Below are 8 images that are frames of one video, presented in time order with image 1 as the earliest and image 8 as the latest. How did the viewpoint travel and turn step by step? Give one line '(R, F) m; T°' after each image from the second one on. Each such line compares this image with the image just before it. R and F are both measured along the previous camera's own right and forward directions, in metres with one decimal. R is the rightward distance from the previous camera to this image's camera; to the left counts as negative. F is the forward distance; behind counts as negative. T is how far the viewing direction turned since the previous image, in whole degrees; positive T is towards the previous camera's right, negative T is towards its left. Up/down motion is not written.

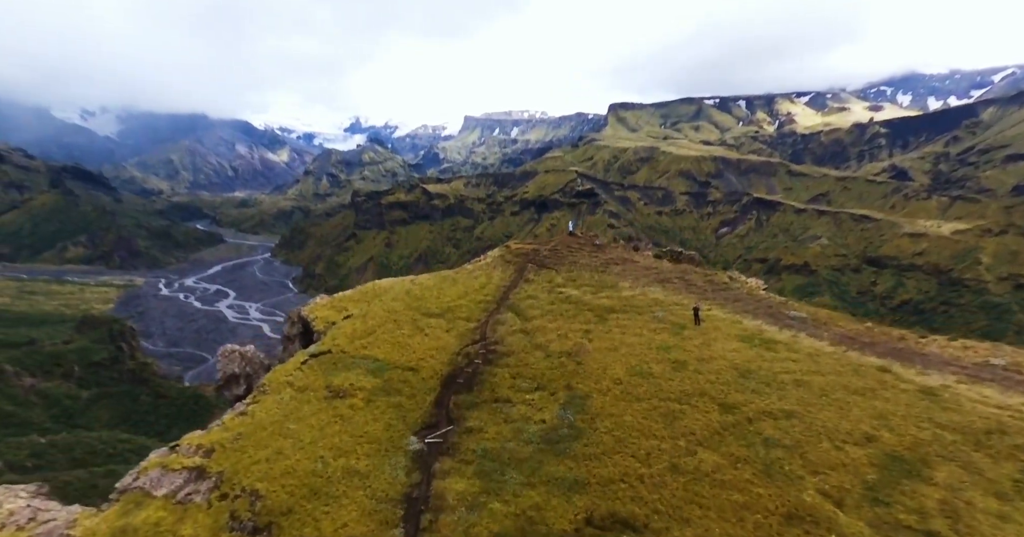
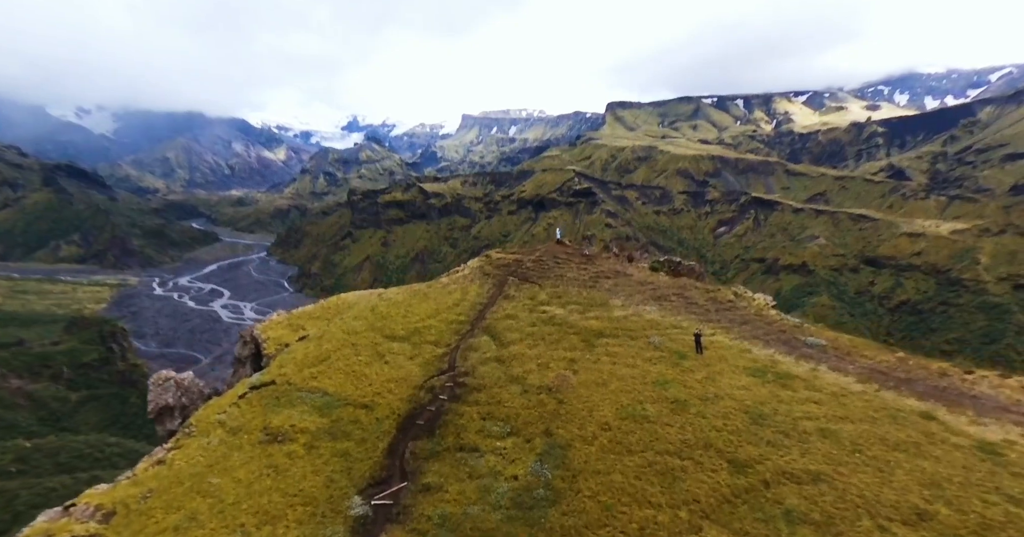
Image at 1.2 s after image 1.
(+0.7, +2.1) m; 0°
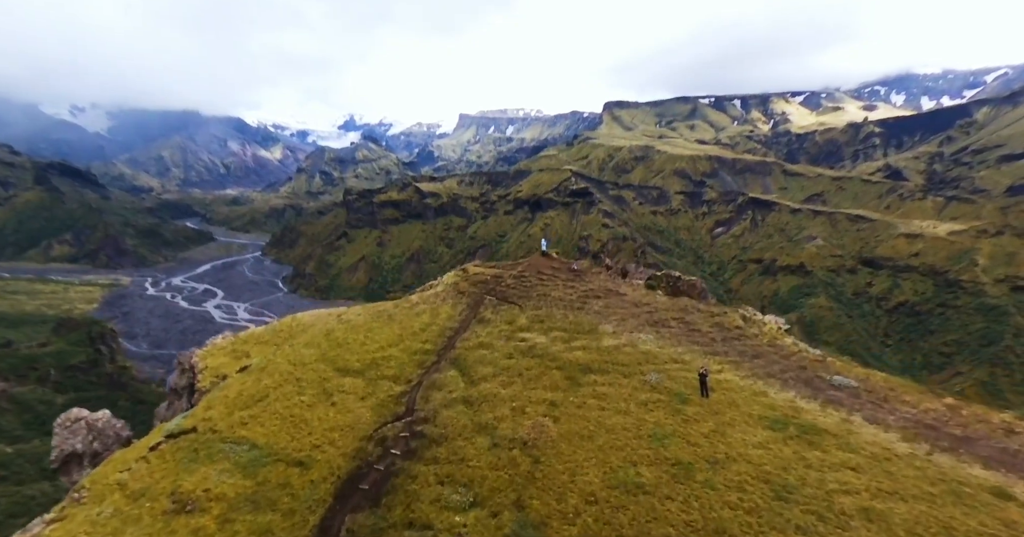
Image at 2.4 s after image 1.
(+0.6, +2.2) m; 0°
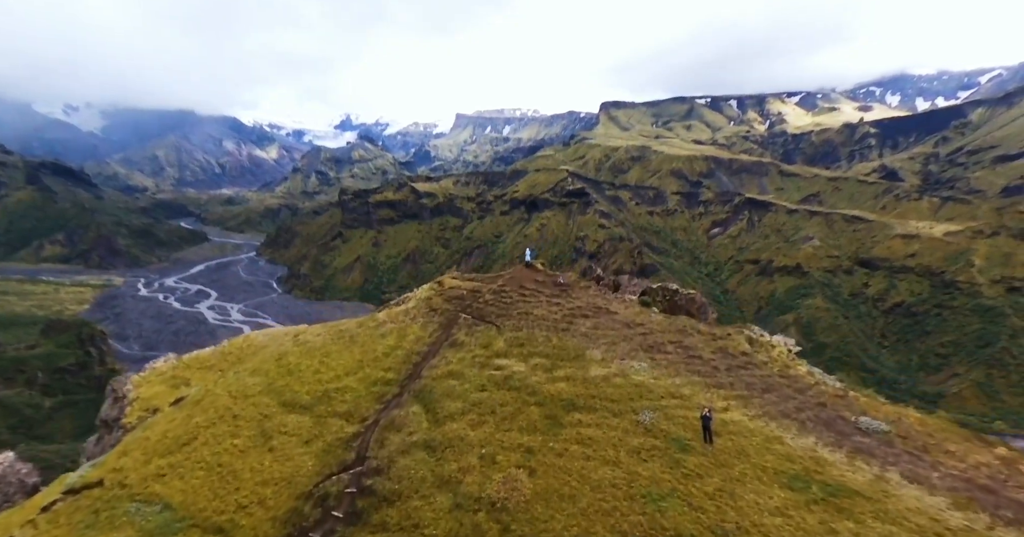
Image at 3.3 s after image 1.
(+0.5, +1.7) m; 0°
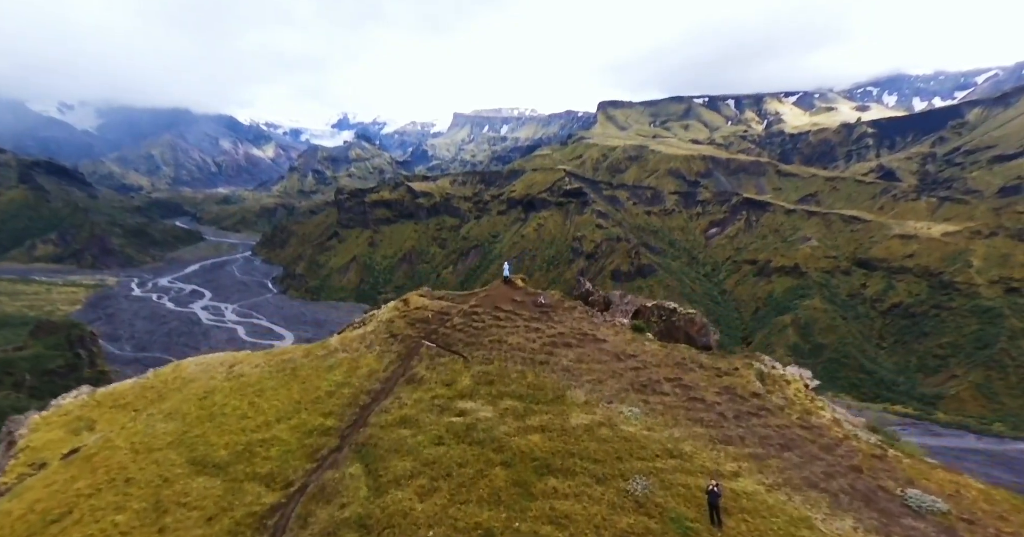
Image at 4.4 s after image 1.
(+0.6, +2.0) m; 0°
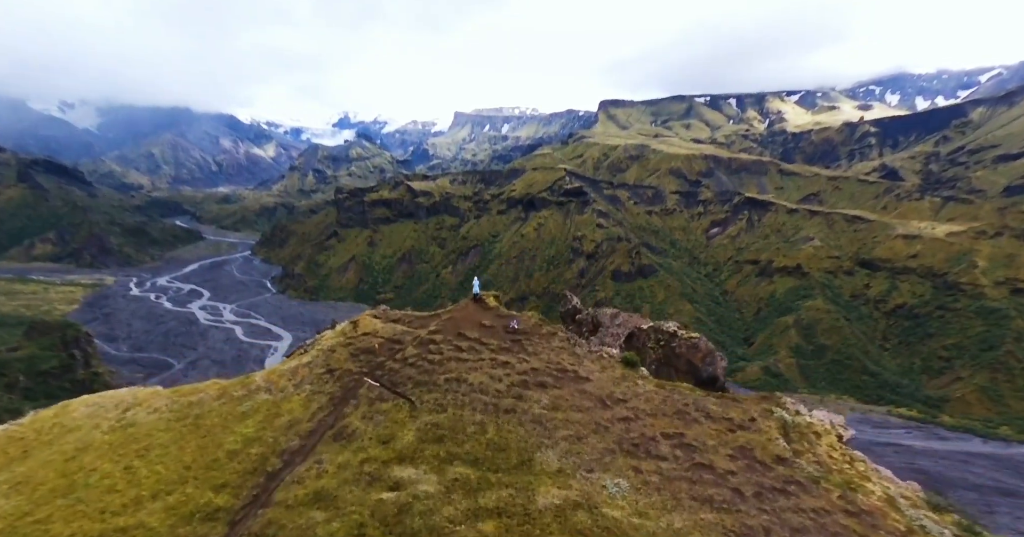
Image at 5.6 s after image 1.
(+0.8, +2.3) m; 0°
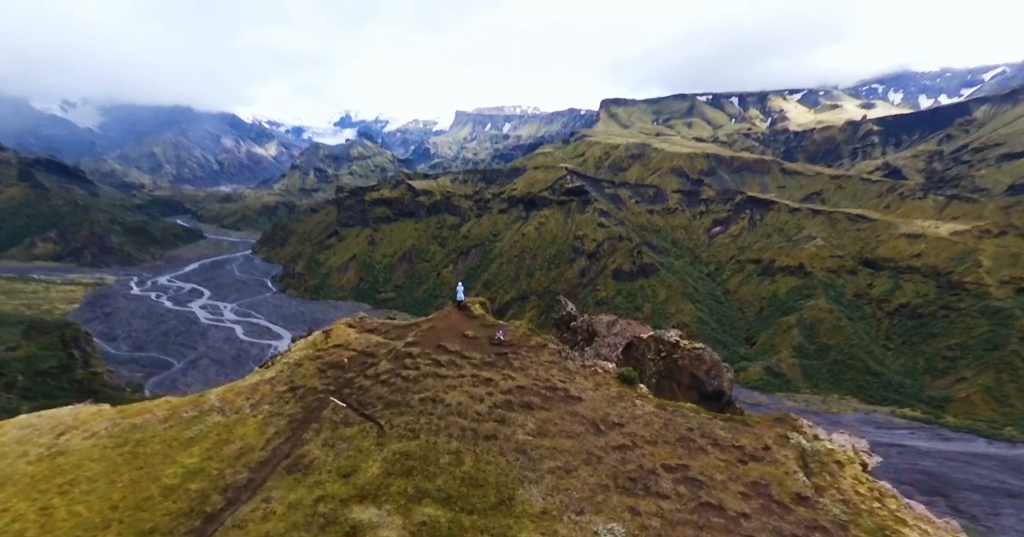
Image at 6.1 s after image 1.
(+0.3, +1.2) m; 0°
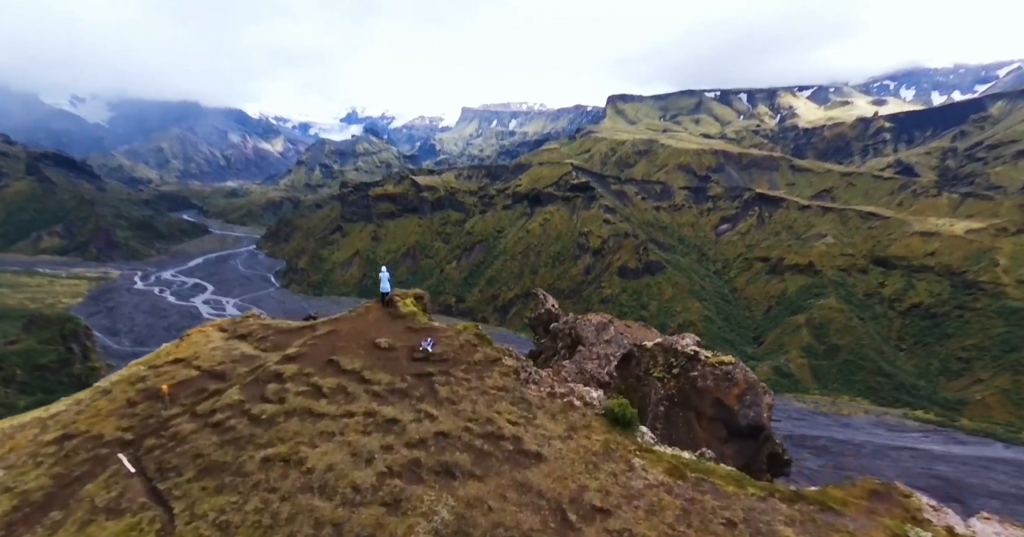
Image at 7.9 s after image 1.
(+0.9, +3.5) m; -1°
